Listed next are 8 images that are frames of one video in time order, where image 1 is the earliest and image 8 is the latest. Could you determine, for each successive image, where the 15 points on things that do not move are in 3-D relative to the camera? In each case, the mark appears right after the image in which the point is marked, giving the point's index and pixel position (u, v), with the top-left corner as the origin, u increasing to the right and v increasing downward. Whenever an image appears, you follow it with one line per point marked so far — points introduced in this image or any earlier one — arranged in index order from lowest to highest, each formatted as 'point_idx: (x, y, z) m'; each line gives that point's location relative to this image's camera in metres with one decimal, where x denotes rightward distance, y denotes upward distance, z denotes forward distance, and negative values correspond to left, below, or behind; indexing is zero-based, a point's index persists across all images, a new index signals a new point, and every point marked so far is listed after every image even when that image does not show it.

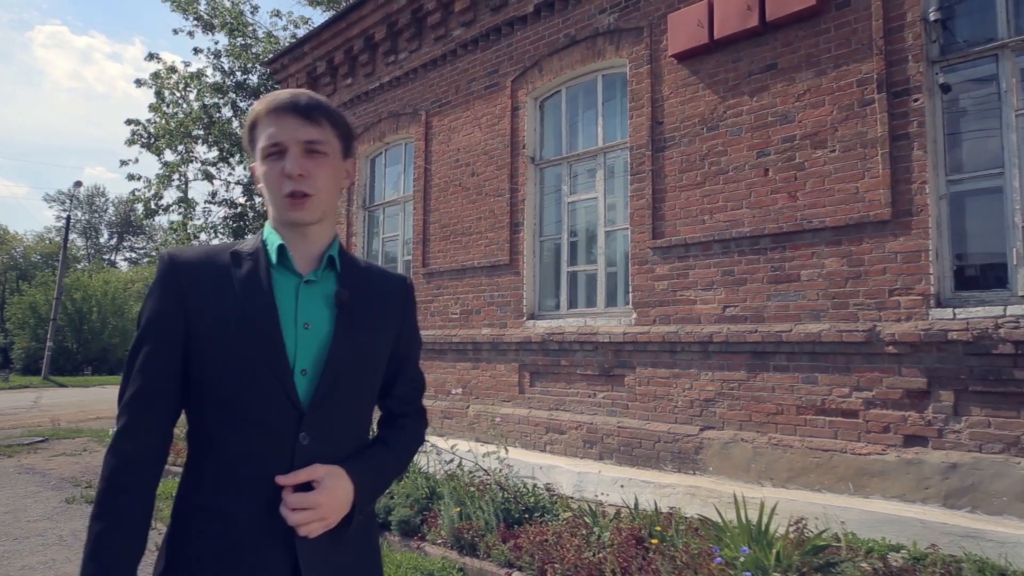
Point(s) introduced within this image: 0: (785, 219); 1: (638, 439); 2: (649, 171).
0: (+2.3, +0.6, +5.3) m
1: (+1.2, -1.4, +6.0) m
2: (+1.3, +1.1, +6.2) m
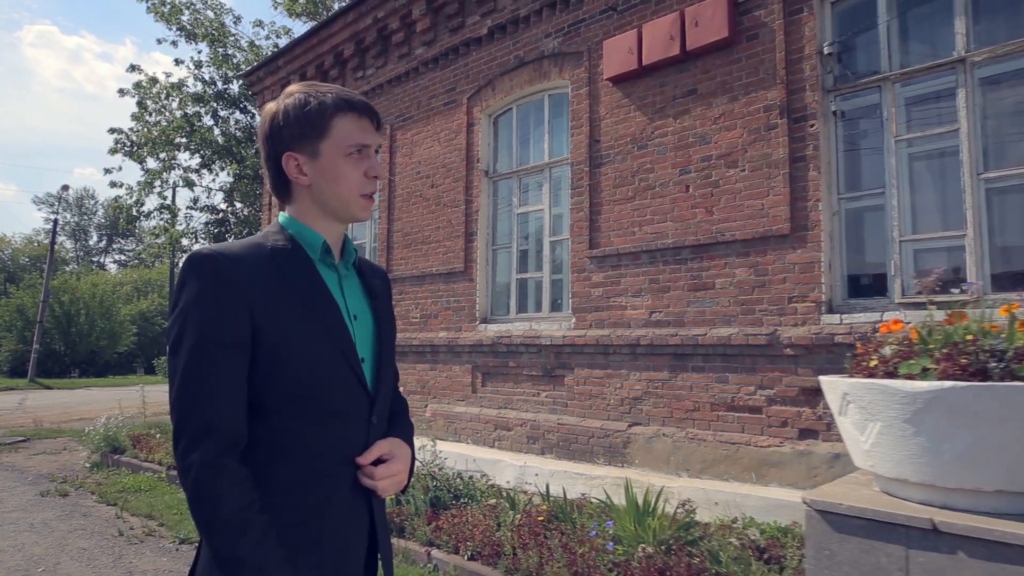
0: (+1.7, +0.5, +5.7) m
1: (+0.6, -1.5, +6.5) m
2: (+0.8, +1.1, +6.7) m
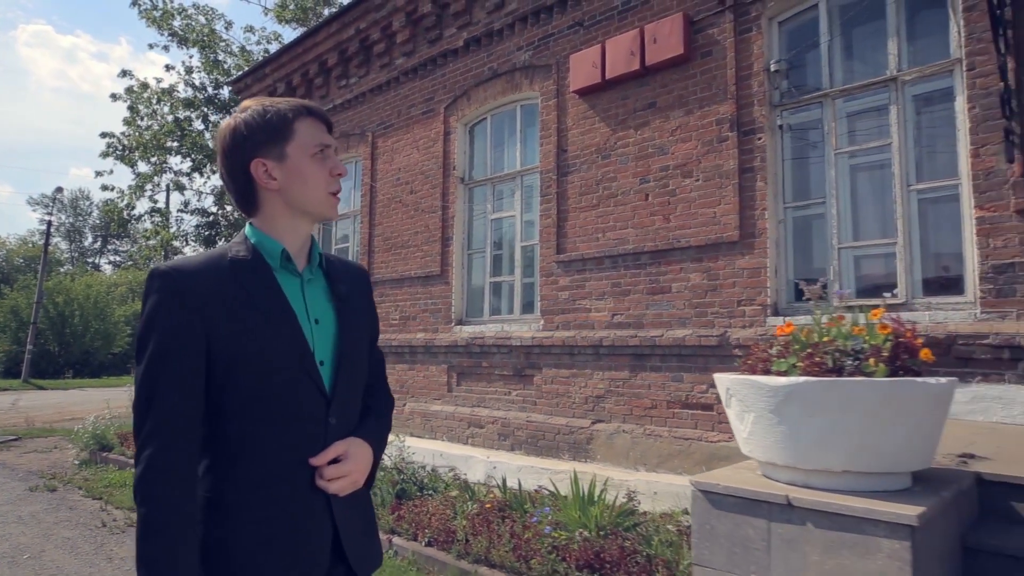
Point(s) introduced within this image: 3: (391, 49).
0: (+1.4, +0.5, +6.0) m
1: (+0.3, -1.5, +6.8) m
2: (+0.5, +1.0, +7.0) m
3: (-1.8, +3.5, +9.2) m
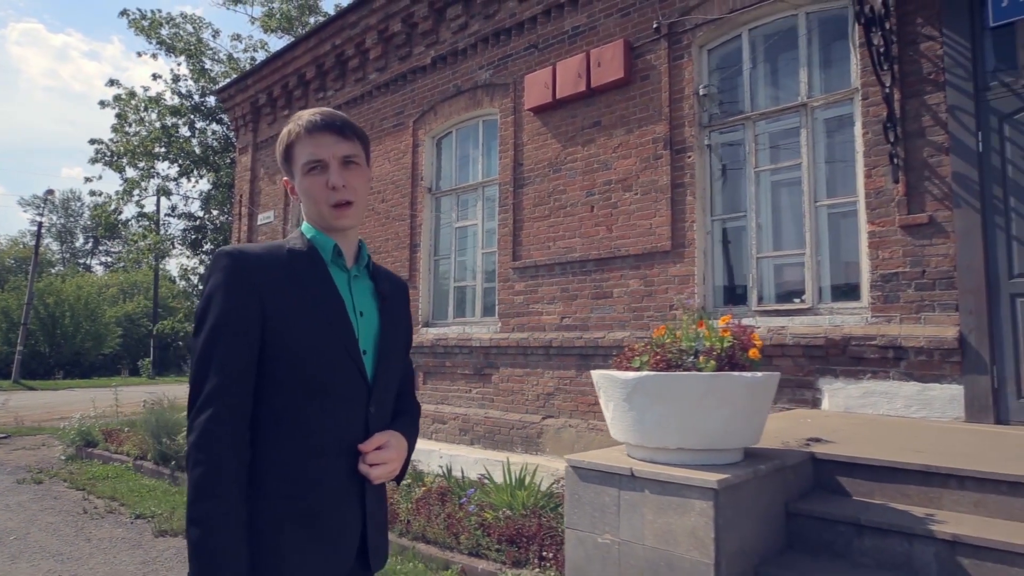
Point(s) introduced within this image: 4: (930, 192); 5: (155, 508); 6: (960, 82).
0: (+0.9, +0.4, +6.6) m
1: (-0.2, -1.6, +7.3) m
2: (0.0, +1.0, +7.5) m
3: (-2.3, +3.4, +9.7) m
4: (+3.0, +0.7, +4.6) m
5: (-3.1, -1.9, +5.6) m
6: (+3.2, +1.5, +4.6) m
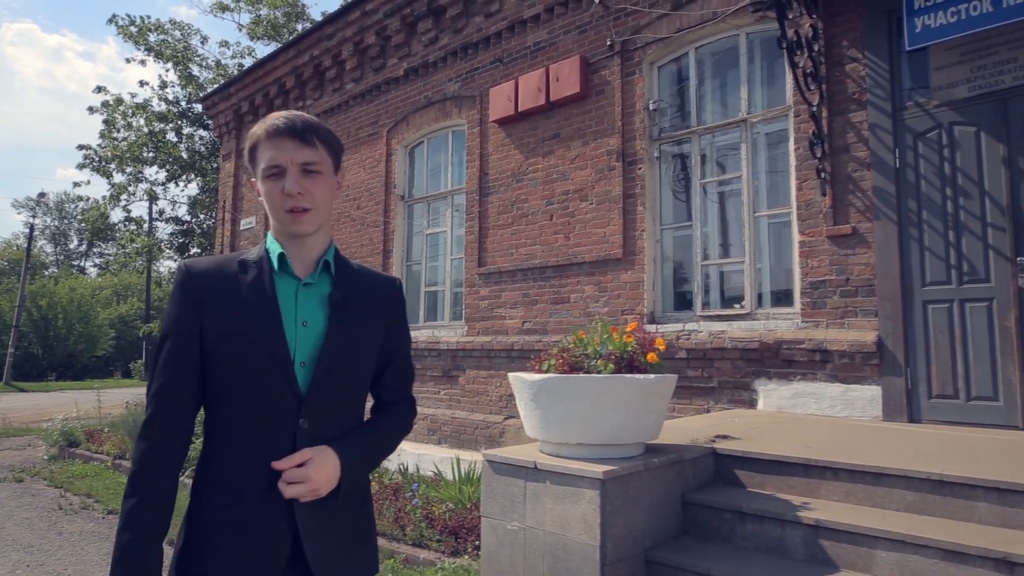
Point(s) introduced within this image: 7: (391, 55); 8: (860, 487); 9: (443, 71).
0: (+0.5, +0.4, +6.8) m
1: (-0.6, -1.6, +7.5) m
2: (-0.4, +0.9, +7.7) m
3: (-2.7, +3.3, +10.0) m
4: (+2.6, +0.6, +4.9) m
5: (-3.5, -2.0, +5.8) m
6: (+2.8, +1.4, +4.9) m
7: (-1.7, +3.4, +9.2) m
8: (+1.6, -0.9, +2.9) m
9: (-0.9, +2.9, +8.4) m
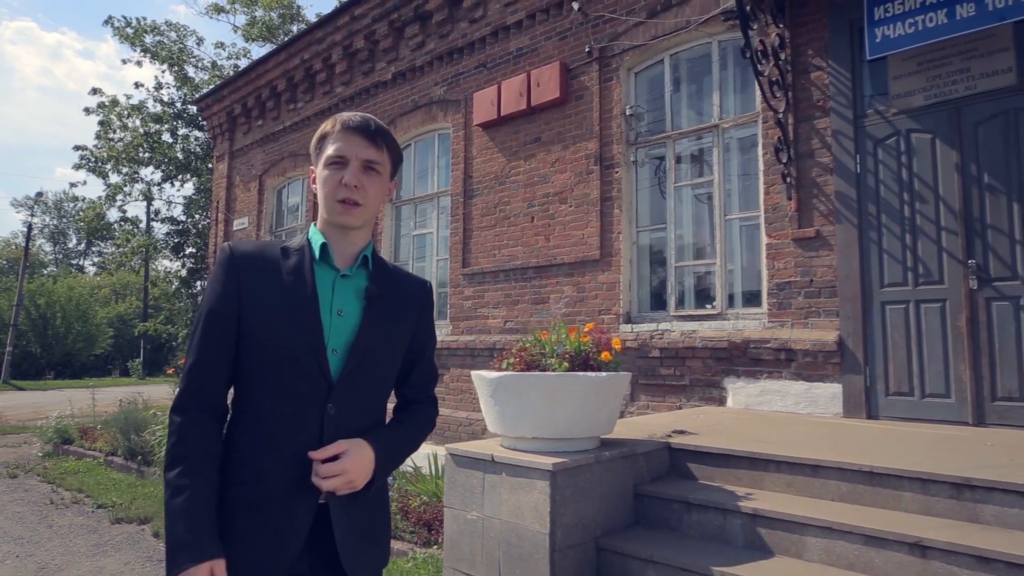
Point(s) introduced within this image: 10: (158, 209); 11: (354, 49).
0: (+0.3, +0.4, +7.0) m
1: (-0.8, -1.6, +7.7) m
2: (-0.6, +0.9, +7.9) m
3: (-2.9, +3.3, +10.2) m
4: (+2.4, +0.6, +5.1) m
5: (-3.7, -2.0, +6.0) m
6: (+2.6, +1.4, +5.0) m
7: (-1.9, +3.4, +9.3) m
8: (+1.4, -0.9, +3.1) m
9: (-1.1, +2.9, +8.6) m
10: (-10.0, +2.2, +17.9) m
11: (-2.4, +3.6, +9.6) m
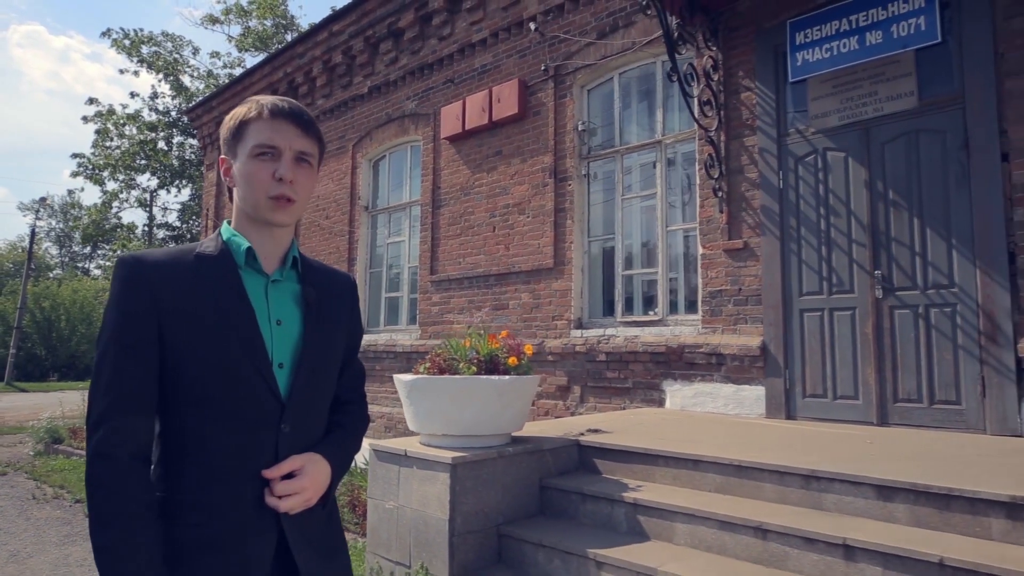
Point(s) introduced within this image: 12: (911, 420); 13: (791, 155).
0: (-0.1, +0.3, +7.3) m
1: (-1.2, -1.7, +8.0) m
2: (-1.1, +0.8, +8.3) m
3: (-3.3, +3.3, +10.5) m
4: (+2.0, +0.6, +5.4) m
5: (-4.2, -2.1, +6.3) m
6: (+2.1, +1.3, +5.3) m
7: (-2.4, +3.3, +9.7) m
8: (+0.9, -1.0, +3.4) m
9: (-1.6, +2.8, +9.0) m
10: (-10.3, +2.1, +18.3) m
11: (-2.8, +3.5, +10.0) m
12: (+2.8, -0.9, +4.5) m
13: (+2.3, +1.1, +5.2) m
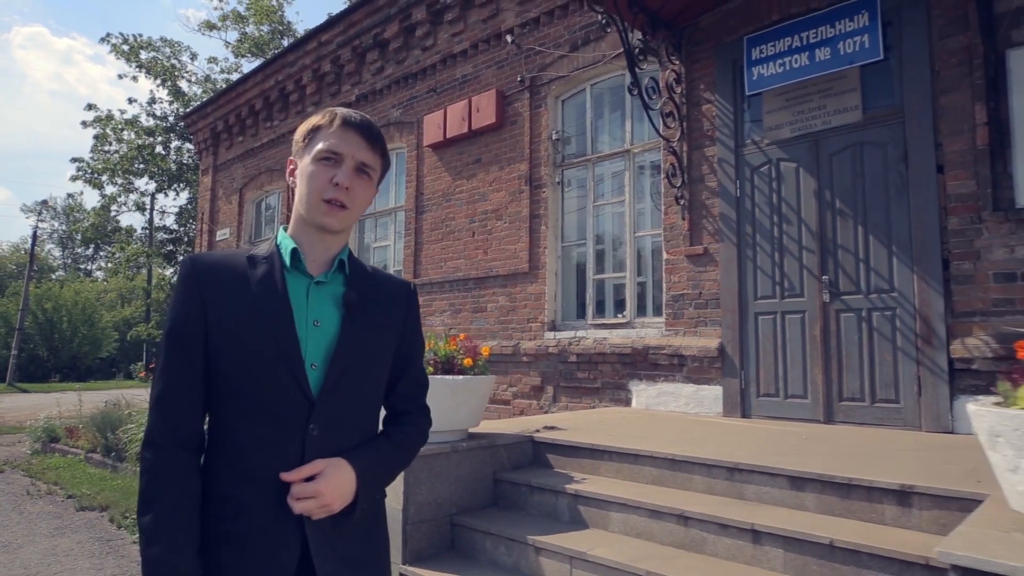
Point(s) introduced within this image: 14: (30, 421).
0: (-0.4, +0.2, +7.6) m
1: (-1.5, -1.8, +8.3) m
2: (-1.3, +0.8, +8.5) m
3: (-3.6, +3.2, +10.8) m
4: (+1.7, +0.5, +5.6) m
5: (-4.5, -2.1, +6.6) m
6: (+1.9, +1.3, +5.6) m
7: (-2.6, +3.2, +10.0) m
8: (+0.6, -1.0, +3.7) m
9: (-1.8, +2.7, +9.2) m
10: (-10.5, +2.0, +18.6) m
11: (-3.1, +3.5, +10.2) m
12: (+2.6, -1.0, +4.7) m
13: (+2.0, +1.1, +5.5) m
14: (-11.2, -3.1, +14.8) m
